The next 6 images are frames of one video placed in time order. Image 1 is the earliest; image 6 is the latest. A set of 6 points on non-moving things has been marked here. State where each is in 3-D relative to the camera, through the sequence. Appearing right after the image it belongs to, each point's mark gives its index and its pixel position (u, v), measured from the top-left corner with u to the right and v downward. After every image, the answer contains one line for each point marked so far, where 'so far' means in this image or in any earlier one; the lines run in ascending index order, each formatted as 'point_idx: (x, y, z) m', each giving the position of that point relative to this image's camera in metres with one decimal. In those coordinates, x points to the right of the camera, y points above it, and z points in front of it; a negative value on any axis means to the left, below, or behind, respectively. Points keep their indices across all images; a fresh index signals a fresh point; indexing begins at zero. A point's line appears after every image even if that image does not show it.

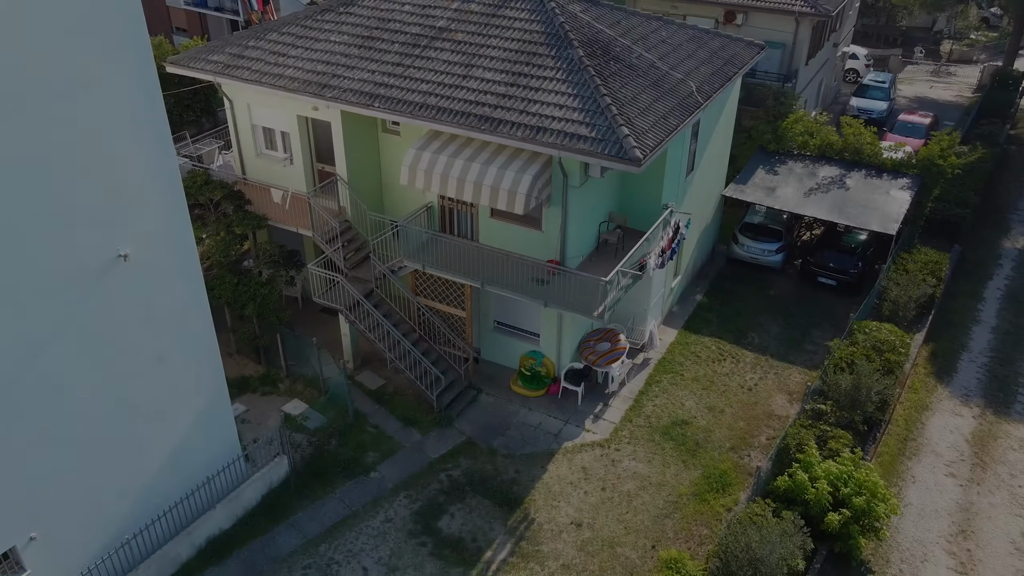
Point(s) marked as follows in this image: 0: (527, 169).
0: (+0.2, +2.0, +14.1) m
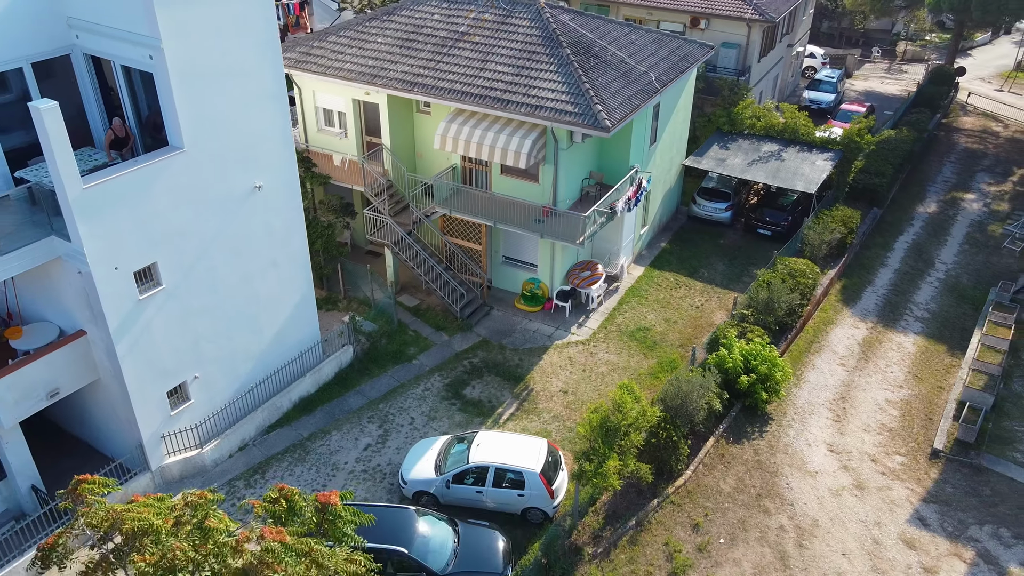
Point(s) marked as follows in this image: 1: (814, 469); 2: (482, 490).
0: (+0.3, +3.5, +19.3) m
1: (+6.1, -3.6, +16.7) m
2: (-0.6, -3.7, +15.3) m
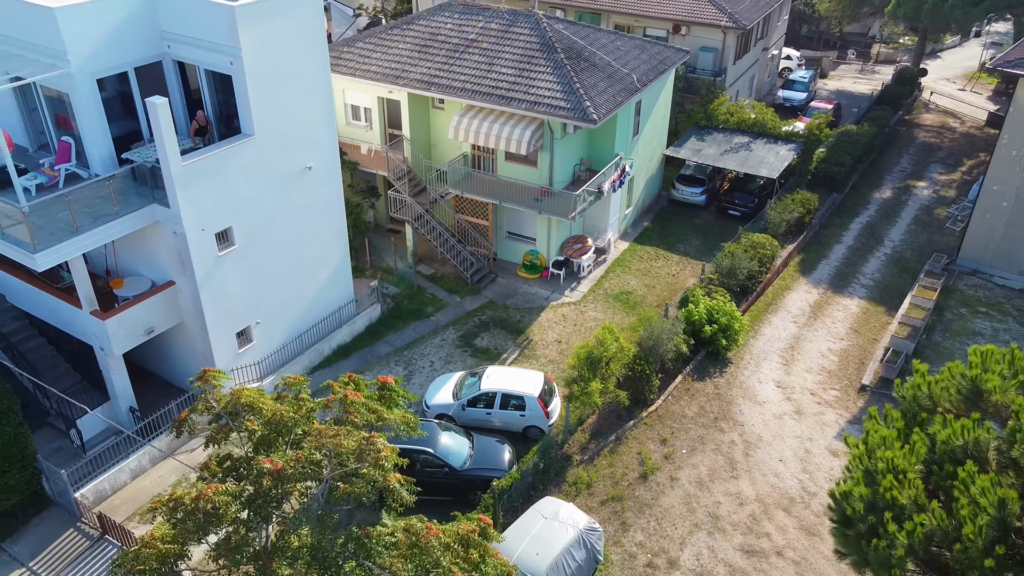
0: (+0.4, +4.4, +23.0) m
1: (+6.1, -2.7, +20.3) m
2: (-0.5, -2.8, +19.0) m
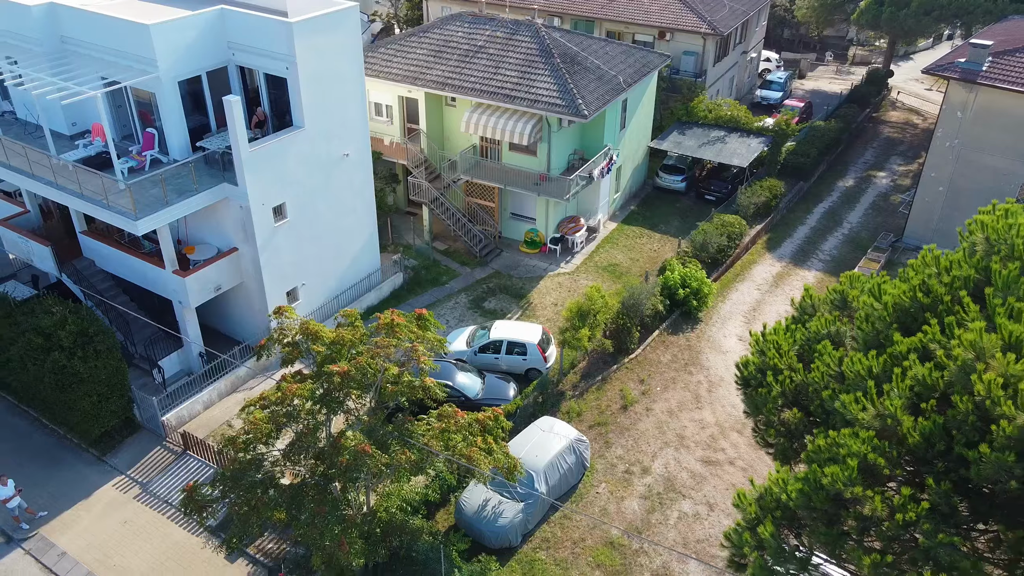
0: (+0.5, +5.4, +26.9) m
1: (+6.2, -1.8, +24.2) m
2: (-0.4, -1.9, +22.9) m
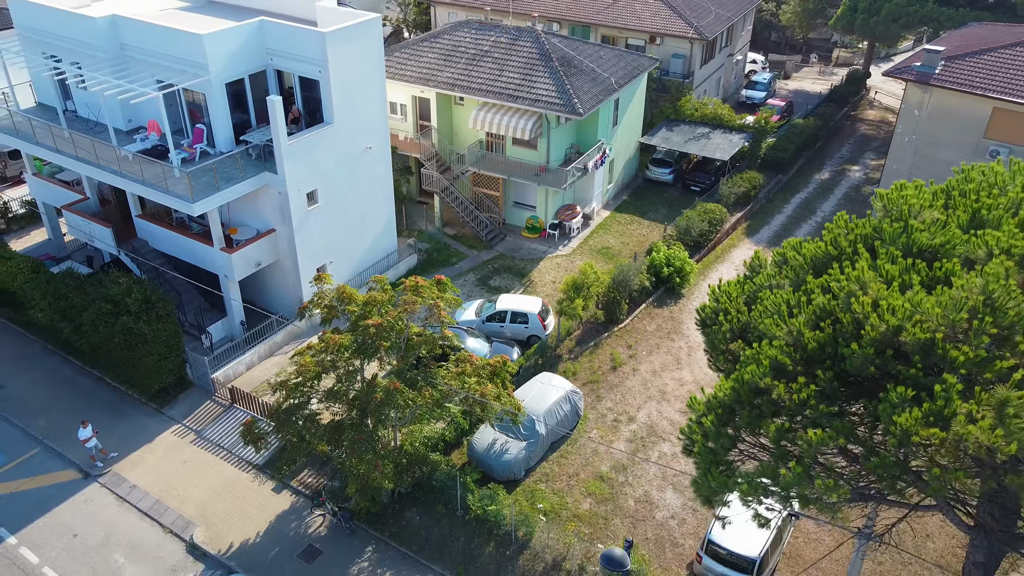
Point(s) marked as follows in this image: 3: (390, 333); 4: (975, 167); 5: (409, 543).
0: (+0.6, +6.1, +30.0) m
1: (+6.4, -1.1, +27.4) m
2: (-0.3, -1.2, +26.1) m
3: (-2.7, -1.0, +18.5) m
4: (+9.2, +2.4, +16.6) m
5: (-2.4, -6.0, +19.6) m
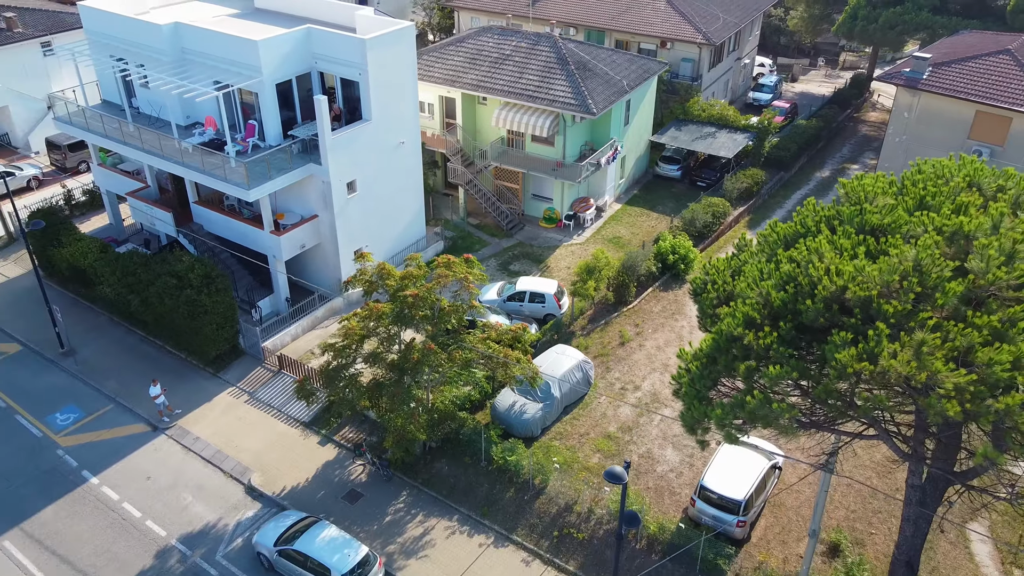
0: (+1.4, +6.7, +32.7) m
1: (+7.0, -0.6, +30.0) m
2: (+0.3, -0.6, +28.8) m
3: (-2.2, -0.4, +21.2) m
4: (+9.7, +2.9, +19.2) m
5: (-2.0, -5.4, +22.4) m
